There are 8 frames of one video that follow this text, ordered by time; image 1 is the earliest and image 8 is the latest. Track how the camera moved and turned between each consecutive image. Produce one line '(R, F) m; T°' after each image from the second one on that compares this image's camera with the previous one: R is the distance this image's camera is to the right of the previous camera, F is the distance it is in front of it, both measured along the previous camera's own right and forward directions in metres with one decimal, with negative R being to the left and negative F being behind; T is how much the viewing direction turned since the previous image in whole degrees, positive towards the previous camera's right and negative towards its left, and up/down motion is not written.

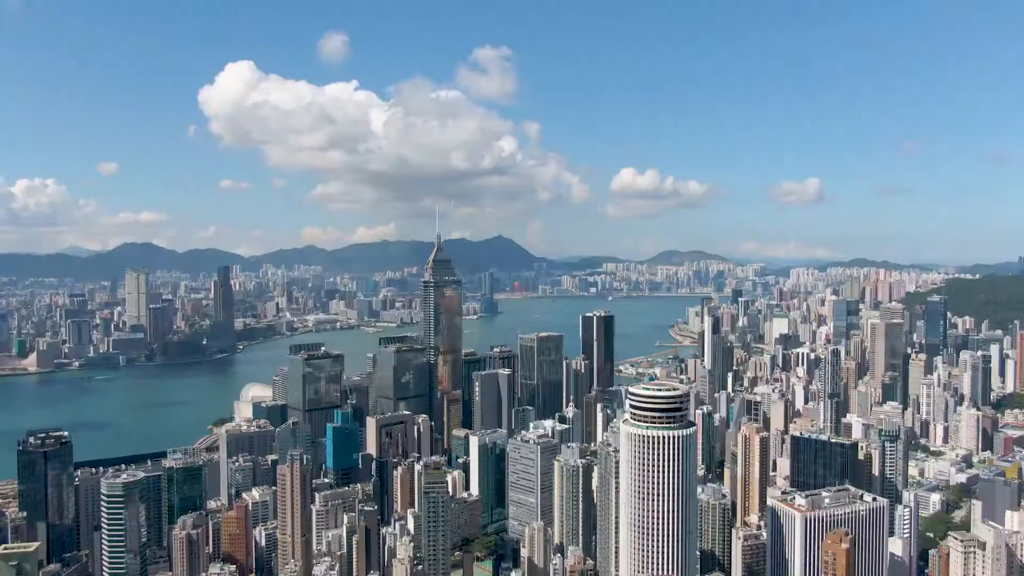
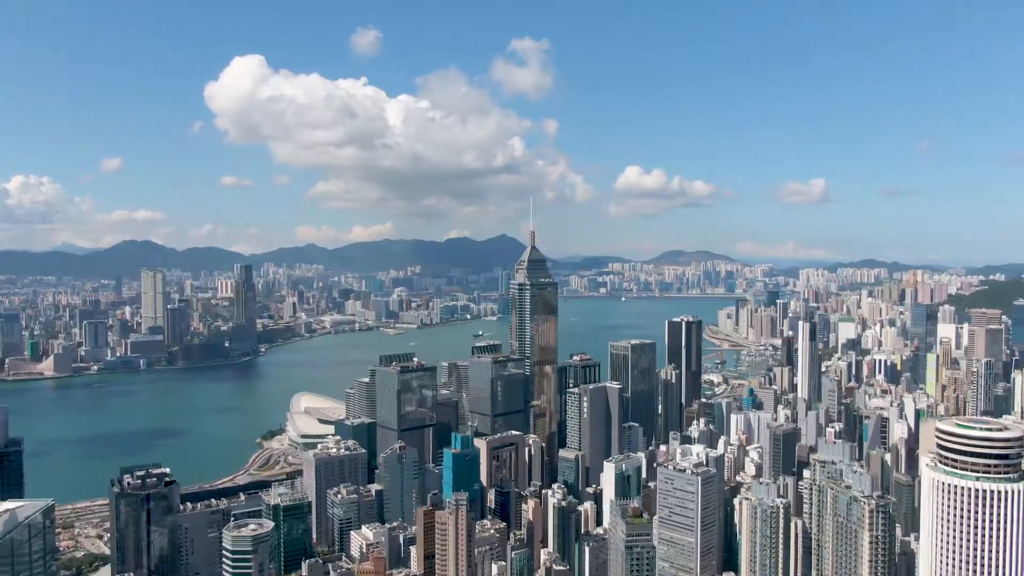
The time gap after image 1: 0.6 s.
(-0.9, +0.7) m; 0°
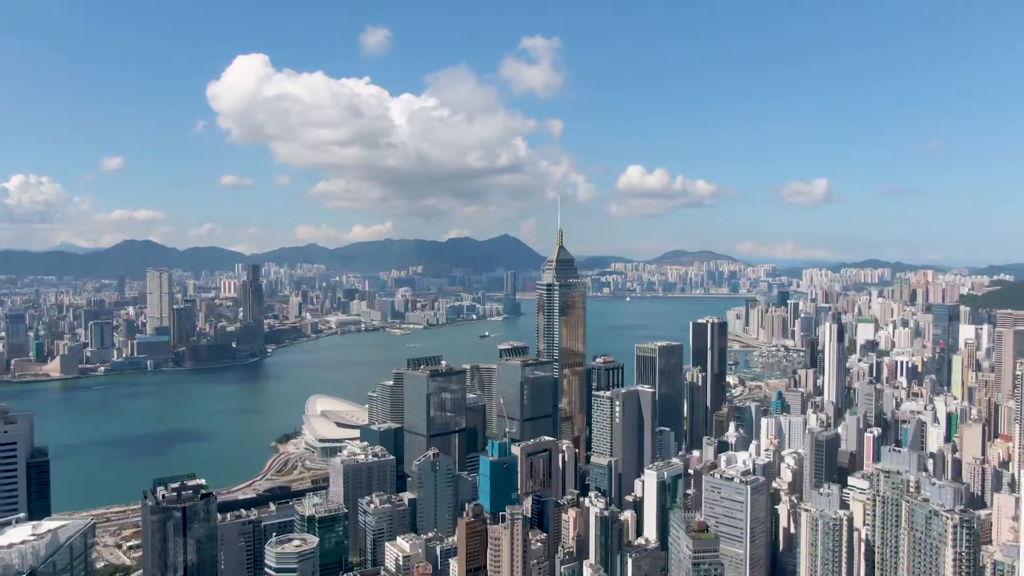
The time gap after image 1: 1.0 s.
(-0.2, +0.2) m; 0°
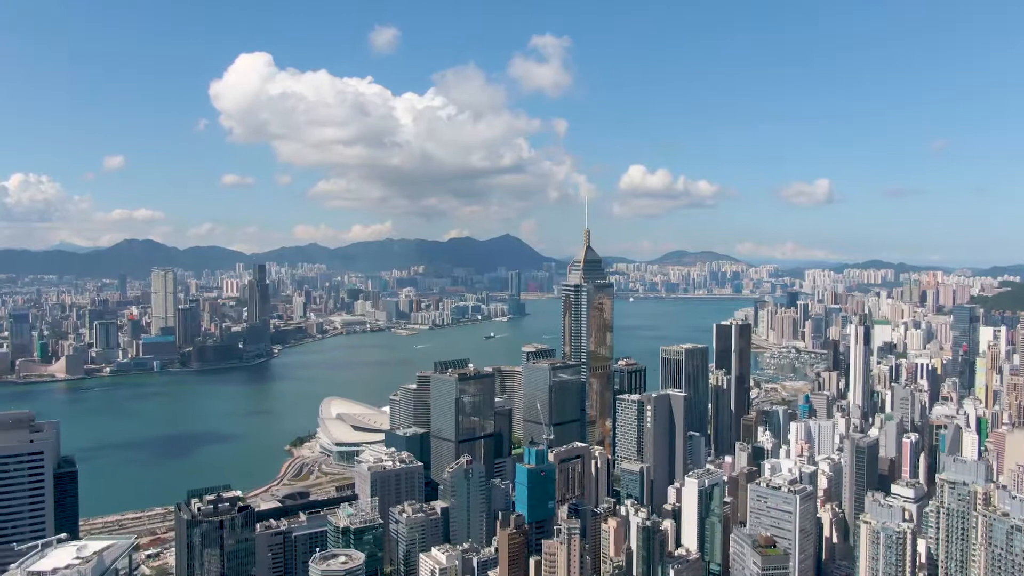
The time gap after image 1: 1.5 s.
(-0.2, +0.1) m; 0°
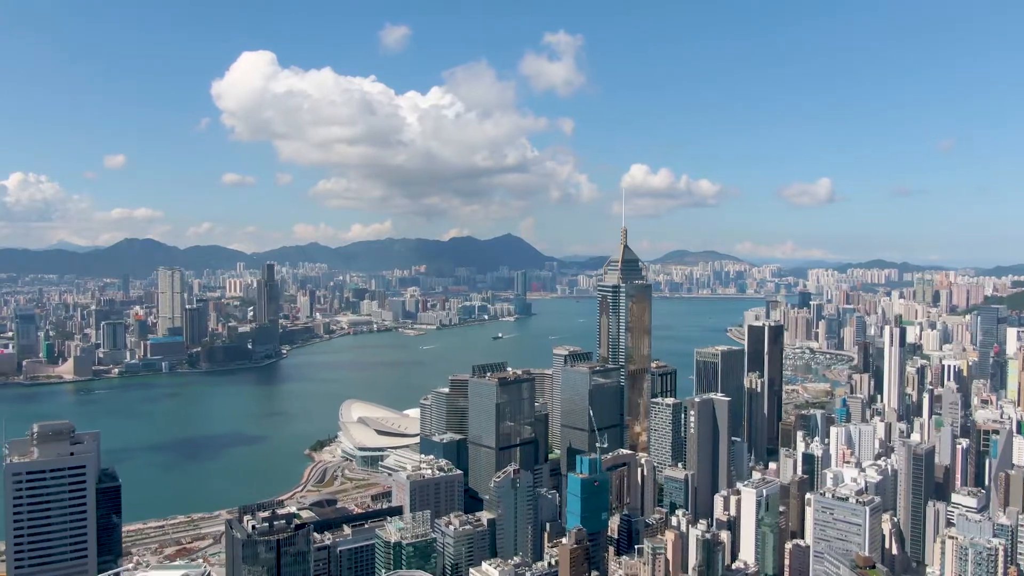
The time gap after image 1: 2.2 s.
(-0.3, +0.2) m; 0°
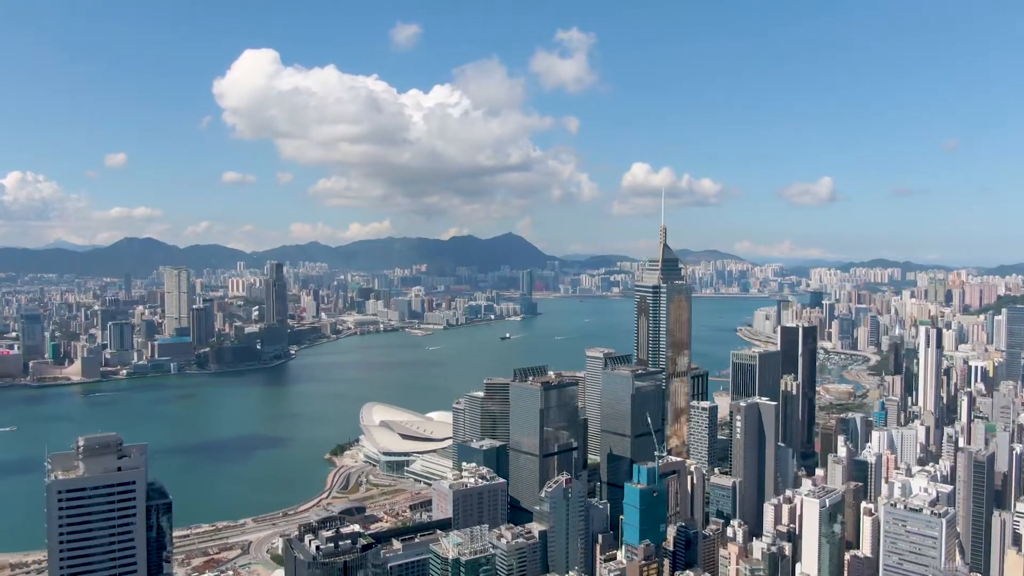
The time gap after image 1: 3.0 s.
(-0.3, +0.2) m; 0°
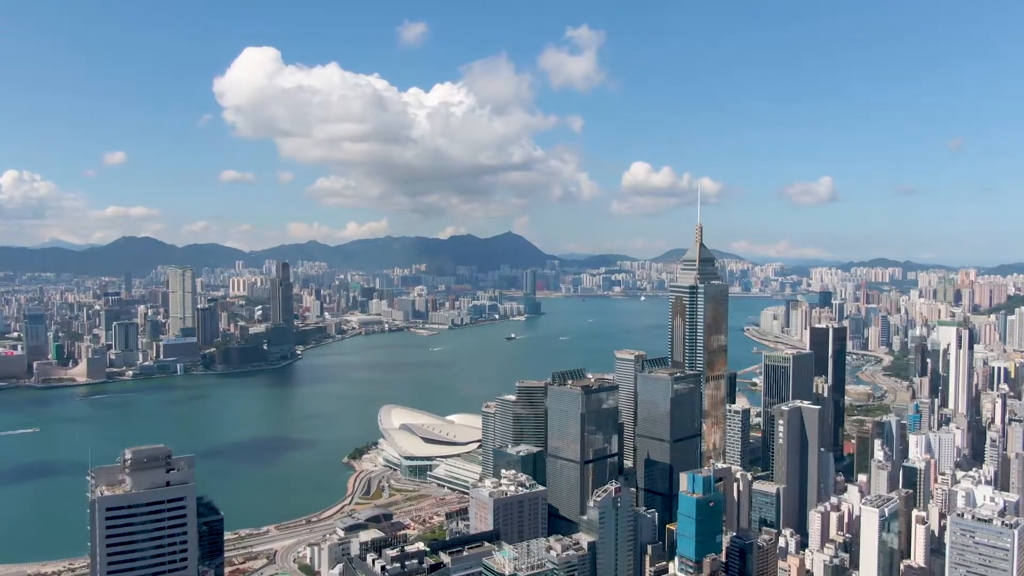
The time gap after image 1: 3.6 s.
(-0.2, +0.2) m; 0°
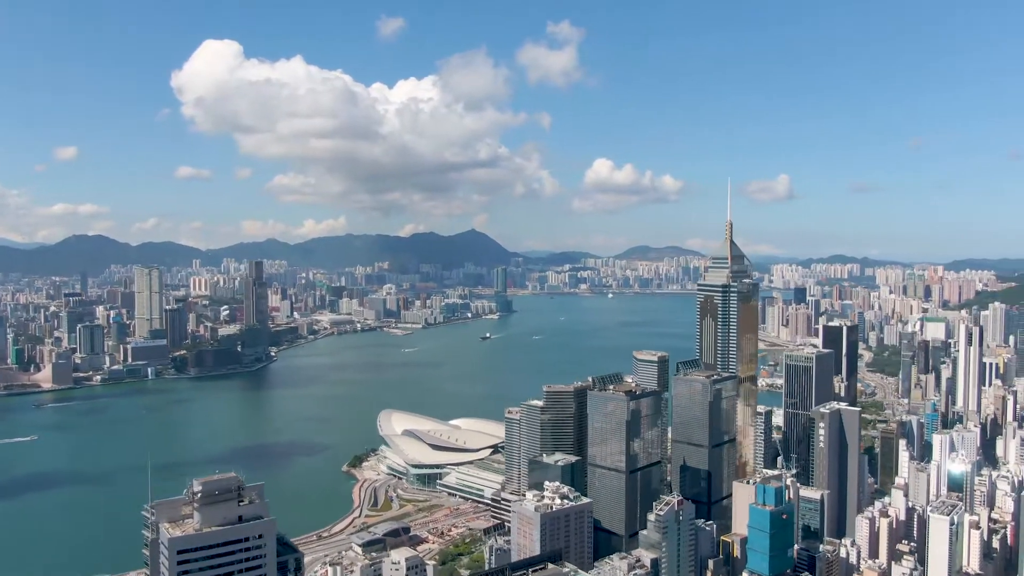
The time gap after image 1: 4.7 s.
(-0.4, +0.3) m; +3°
